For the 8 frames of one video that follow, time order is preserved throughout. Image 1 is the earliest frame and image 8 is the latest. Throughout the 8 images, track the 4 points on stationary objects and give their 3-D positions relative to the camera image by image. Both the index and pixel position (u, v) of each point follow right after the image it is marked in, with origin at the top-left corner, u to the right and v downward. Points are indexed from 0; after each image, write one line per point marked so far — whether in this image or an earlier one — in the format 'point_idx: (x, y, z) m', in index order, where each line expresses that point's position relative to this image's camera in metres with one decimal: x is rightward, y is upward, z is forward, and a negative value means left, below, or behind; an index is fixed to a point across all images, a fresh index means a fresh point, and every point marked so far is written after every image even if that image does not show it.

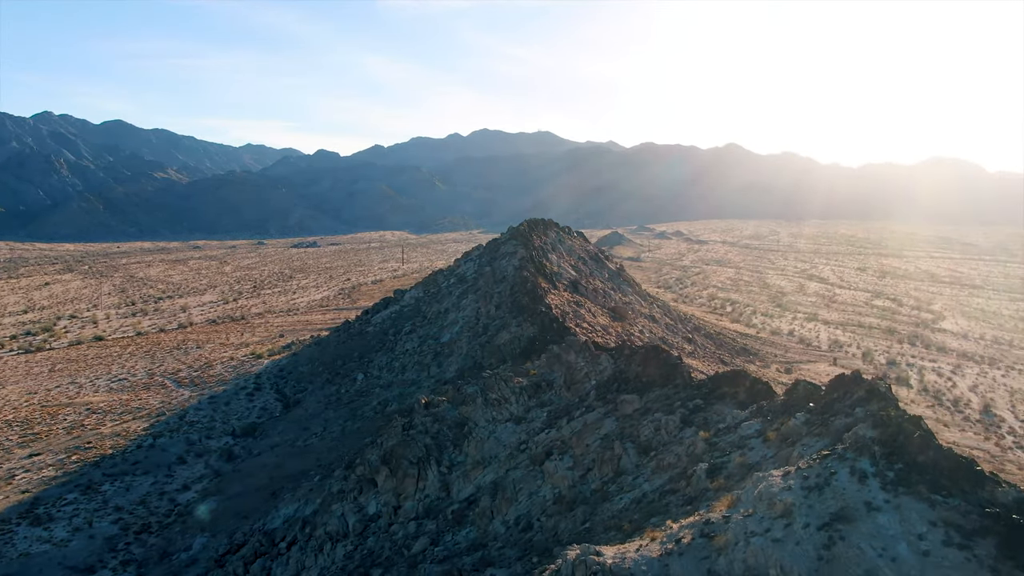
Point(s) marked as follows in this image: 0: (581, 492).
0: (+0.7, -1.9, +8.6) m
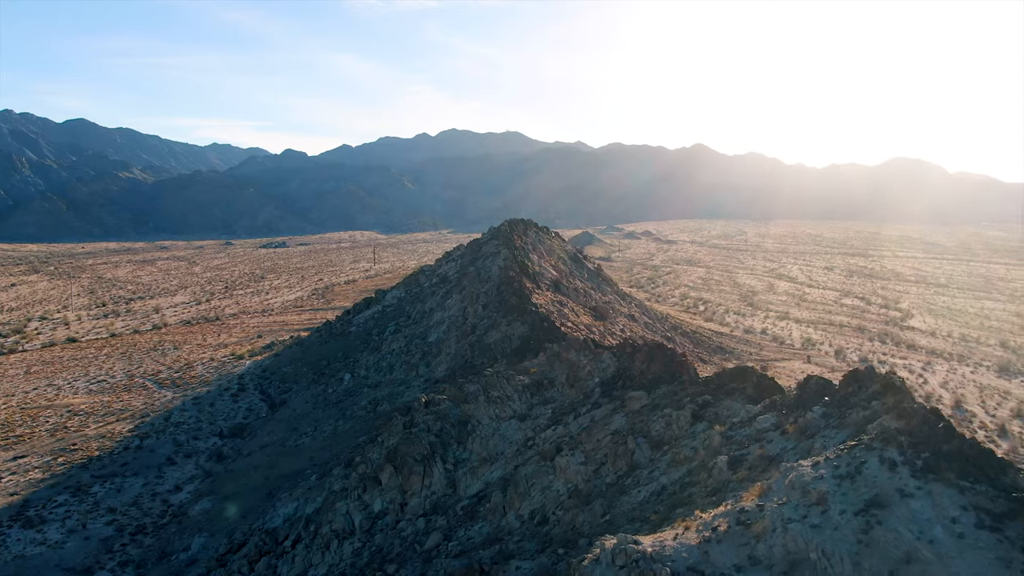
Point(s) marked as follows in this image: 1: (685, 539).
0: (+0.8, -1.9, +8.8) m
1: (+1.2, -1.6, +6.1) m
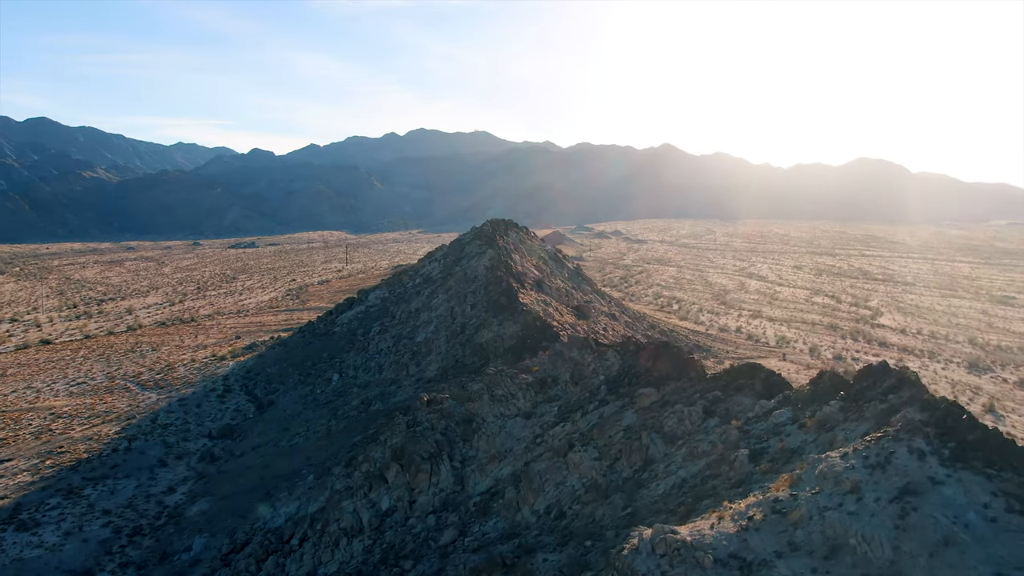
0: (+1.0, -1.9, +9.0) m
1: (+1.4, -1.6, +6.3) m
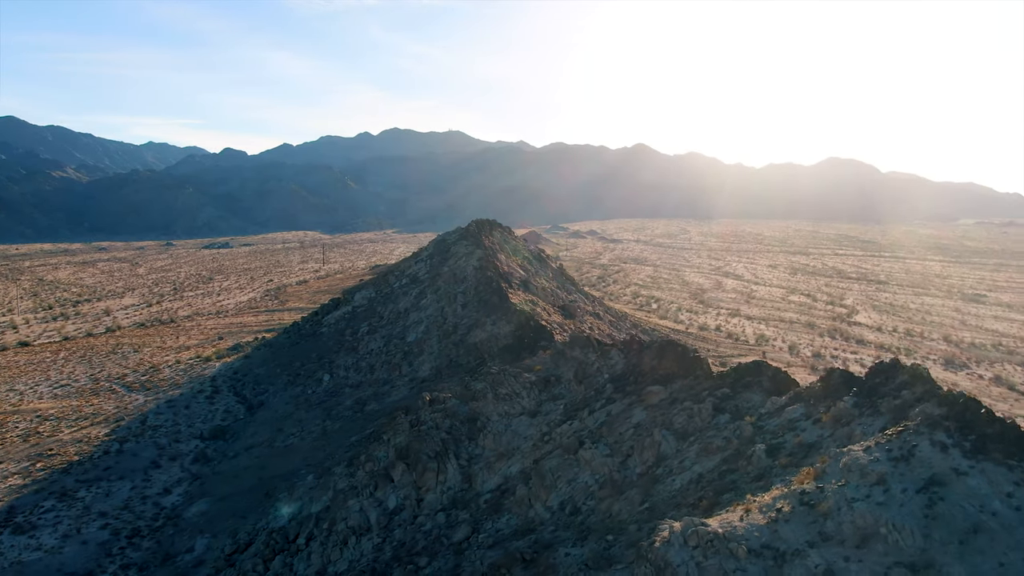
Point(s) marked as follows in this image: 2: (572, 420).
0: (+1.1, -1.9, +9.2) m
1: (+1.7, -1.6, +6.5) m
2: (+0.8, -1.6, +11.4) m
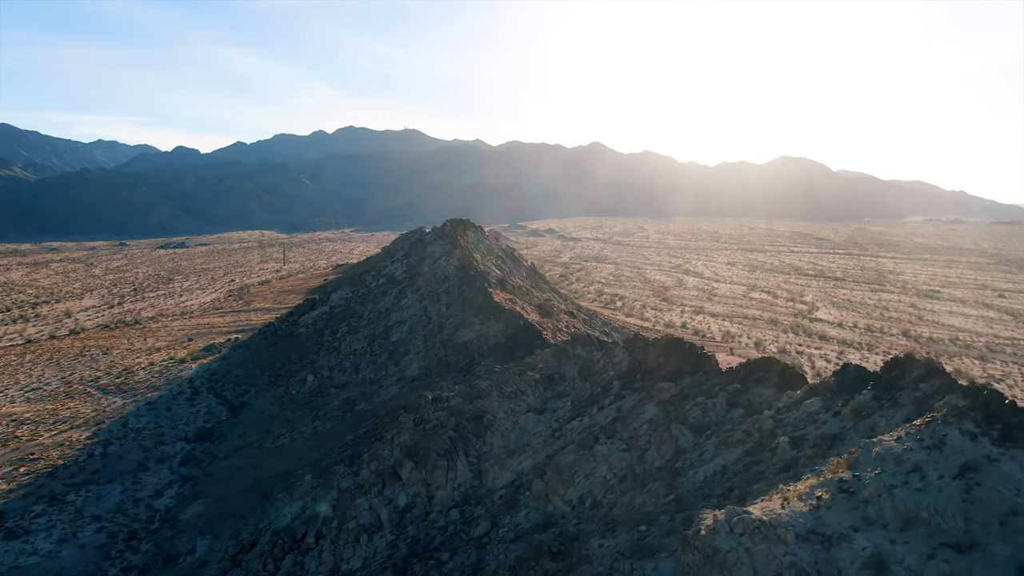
0: (+1.4, -1.9, +9.5) m
1: (+2.0, -1.6, +6.8) m
2: (+0.9, -1.6, +11.7) m
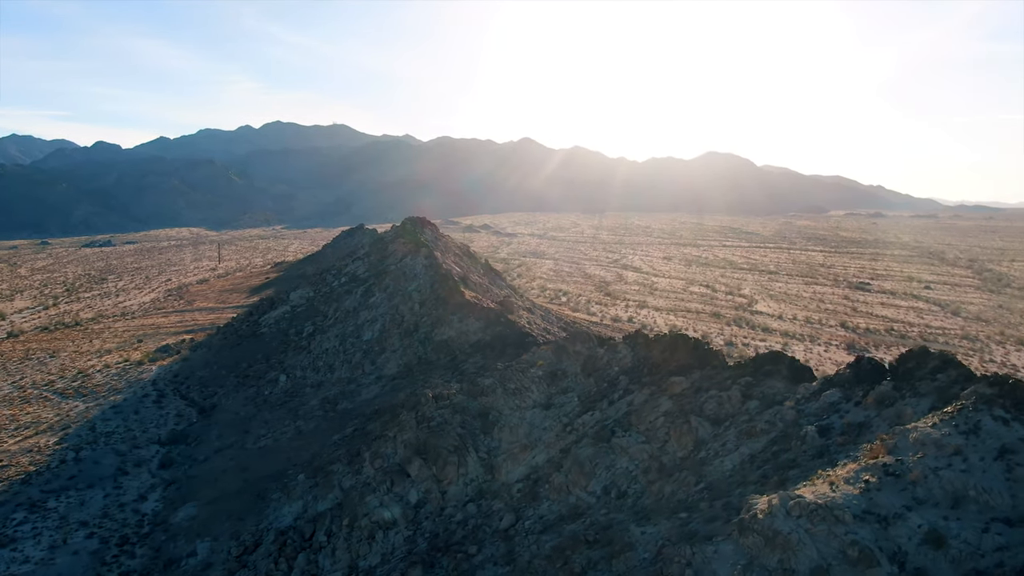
0: (+1.7, -1.9, +10.0) m
1: (+2.5, -1.6, +7.4) m
2: (+1.1, -1.6, +12.1) m
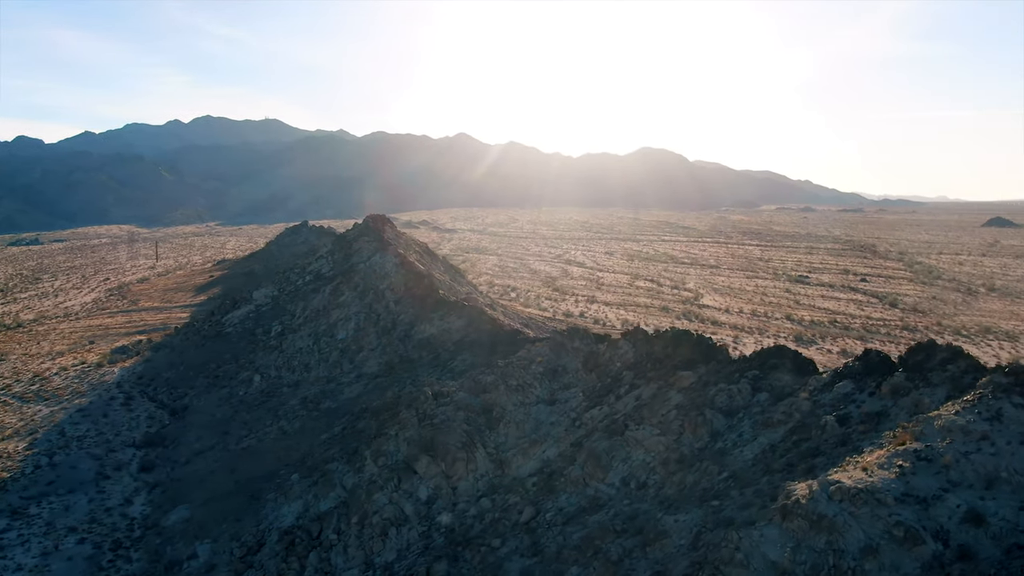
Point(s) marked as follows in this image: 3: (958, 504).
0: (+2.0, -1.9, +10.5) m
1: (+3.0, -1.6, +7.9) m
2: (+1.2, -1.6, +12.5) m
3: (+3.4, -1.6, +7.0) m
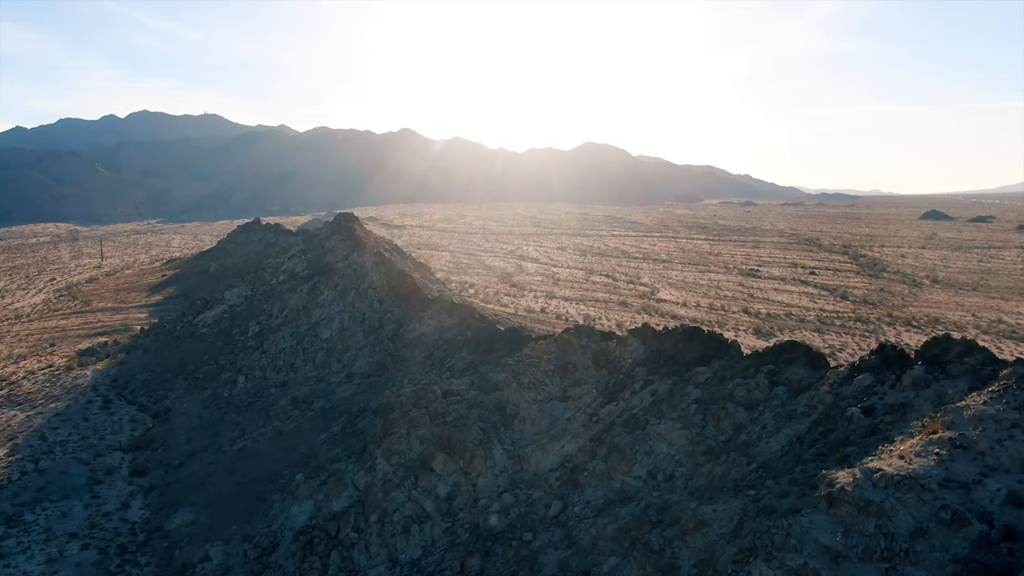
0: (+2.4, -1.9, +10.9) m
1: (+3.5, -1.6, +8.4) m
2: (+1.4, -1.6, +12.9) m
3: (+4.0, -1.6, +7.5) m
